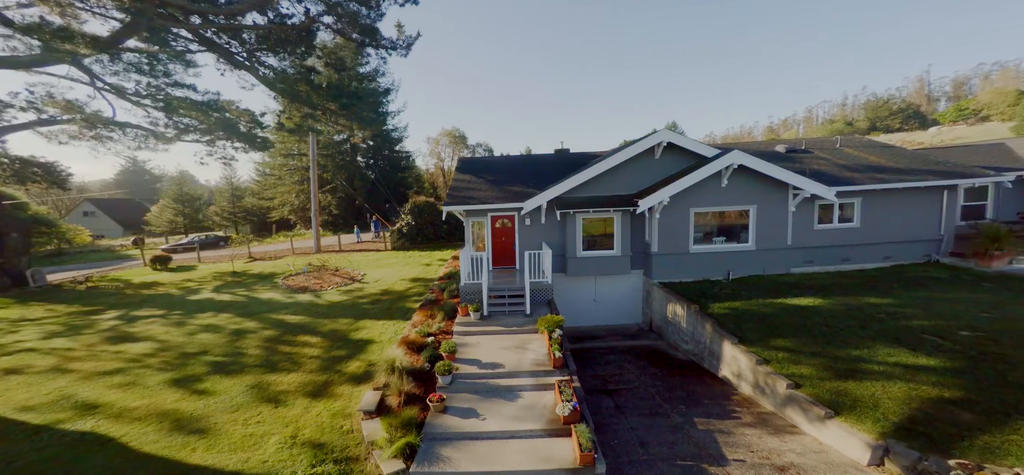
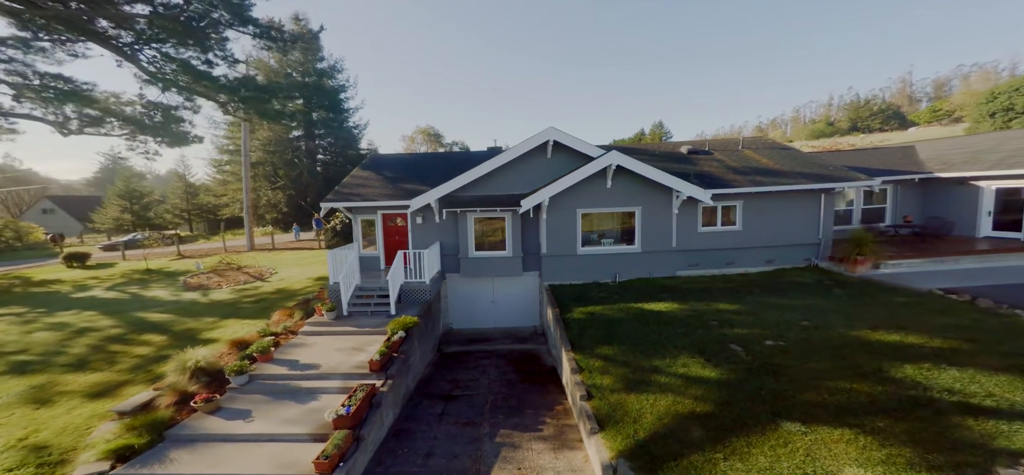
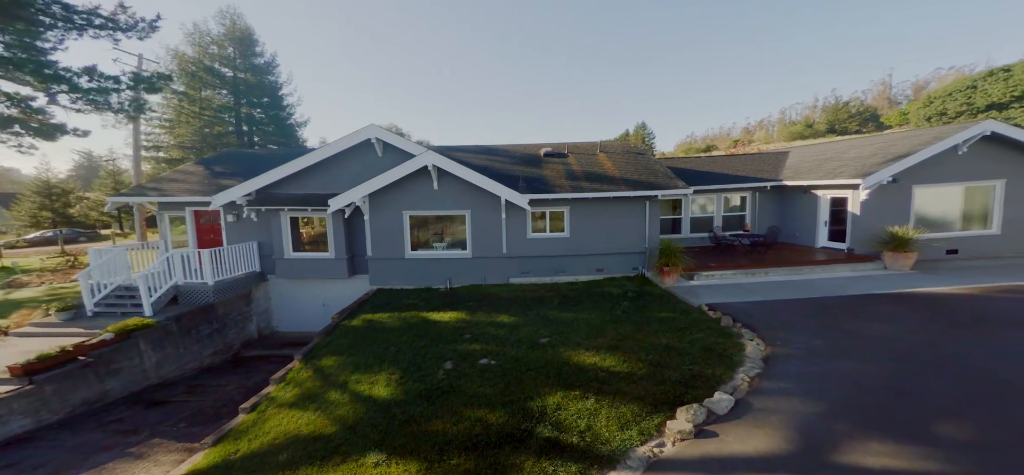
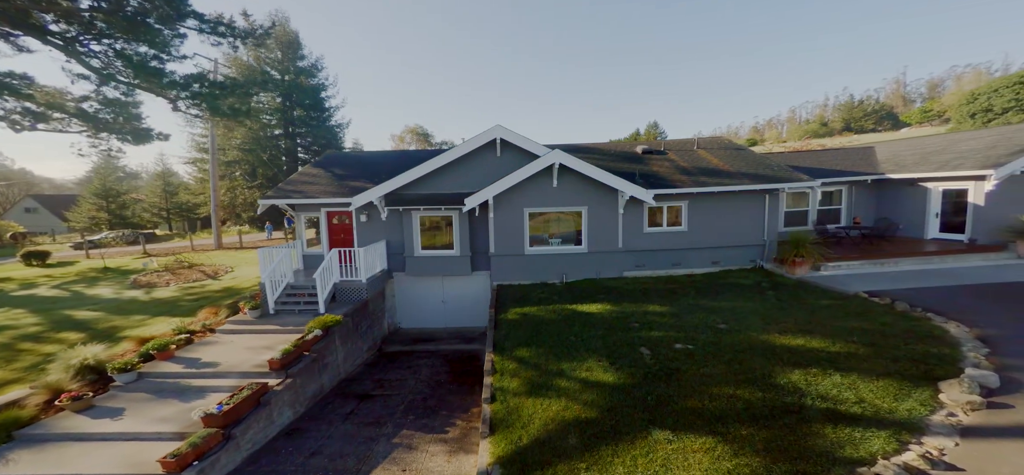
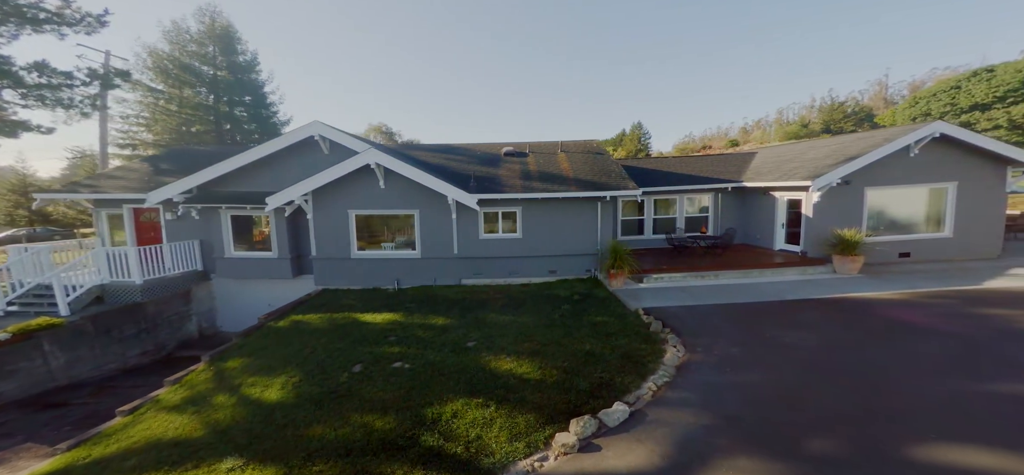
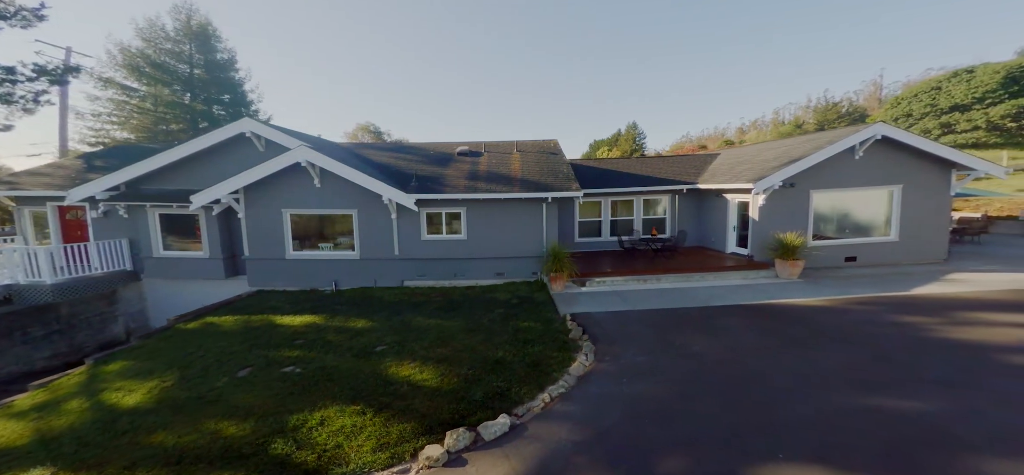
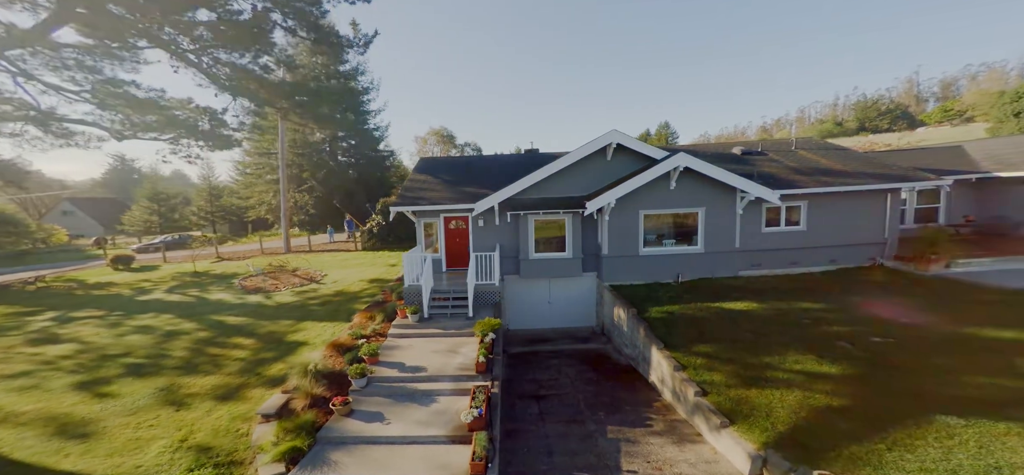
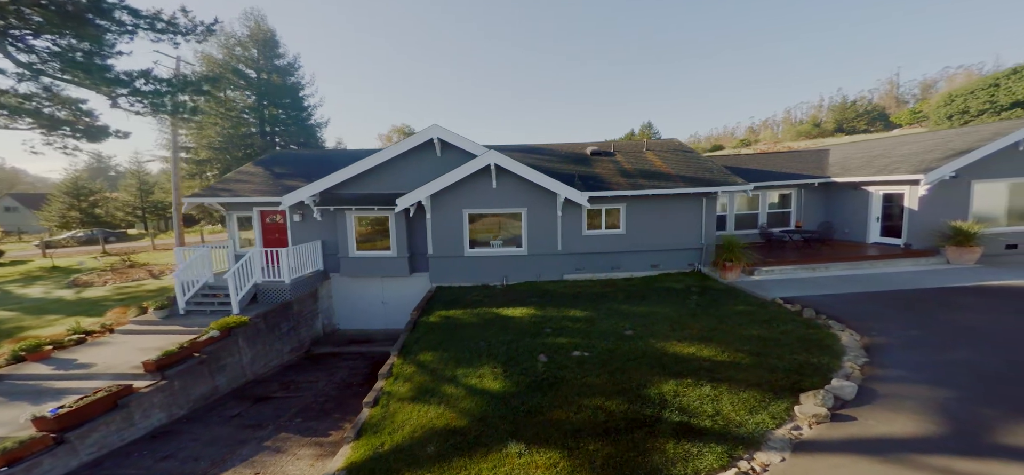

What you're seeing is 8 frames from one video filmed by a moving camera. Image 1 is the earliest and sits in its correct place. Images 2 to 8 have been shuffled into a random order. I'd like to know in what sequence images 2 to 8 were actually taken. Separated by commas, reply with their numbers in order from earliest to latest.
7, 2, 4, 8, 3, 5, 6
